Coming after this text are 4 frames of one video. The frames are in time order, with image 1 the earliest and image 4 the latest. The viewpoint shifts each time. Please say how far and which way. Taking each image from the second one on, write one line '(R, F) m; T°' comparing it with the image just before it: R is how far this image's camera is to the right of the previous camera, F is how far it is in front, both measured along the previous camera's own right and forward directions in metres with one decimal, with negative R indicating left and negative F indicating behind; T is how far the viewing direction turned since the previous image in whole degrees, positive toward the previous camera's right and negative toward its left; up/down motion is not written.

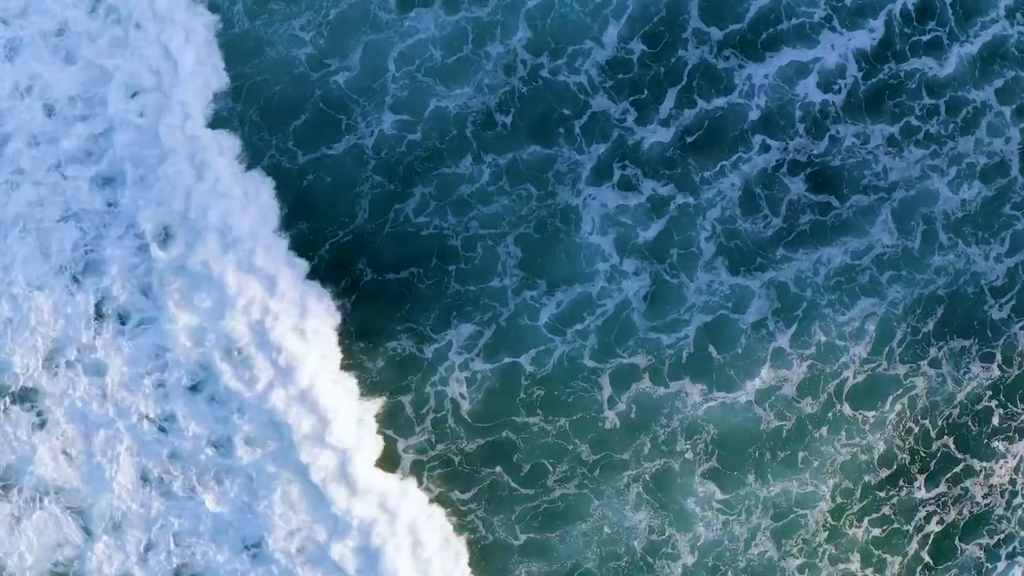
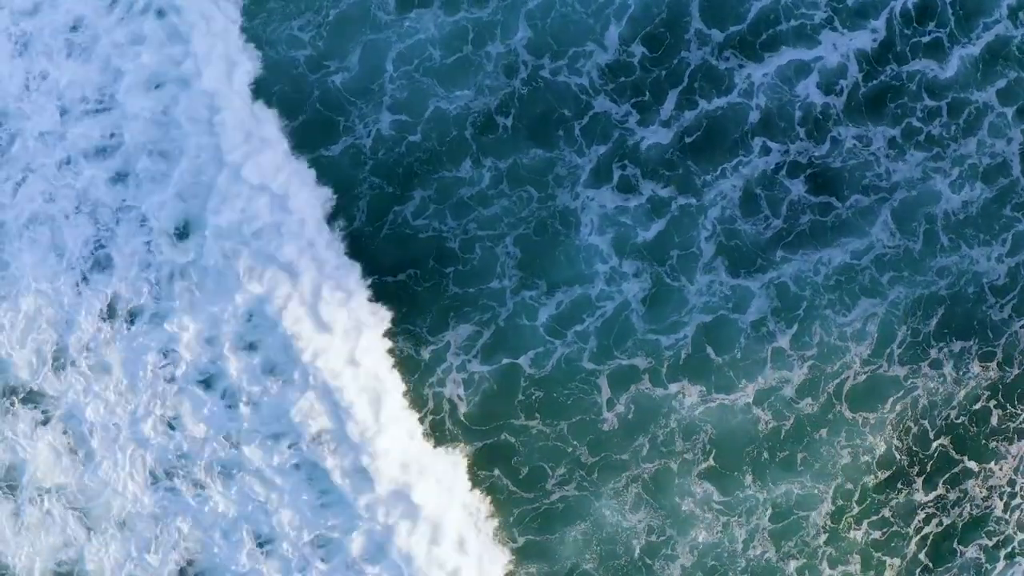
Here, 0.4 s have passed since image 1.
(0.0, 0.0) m; 0°
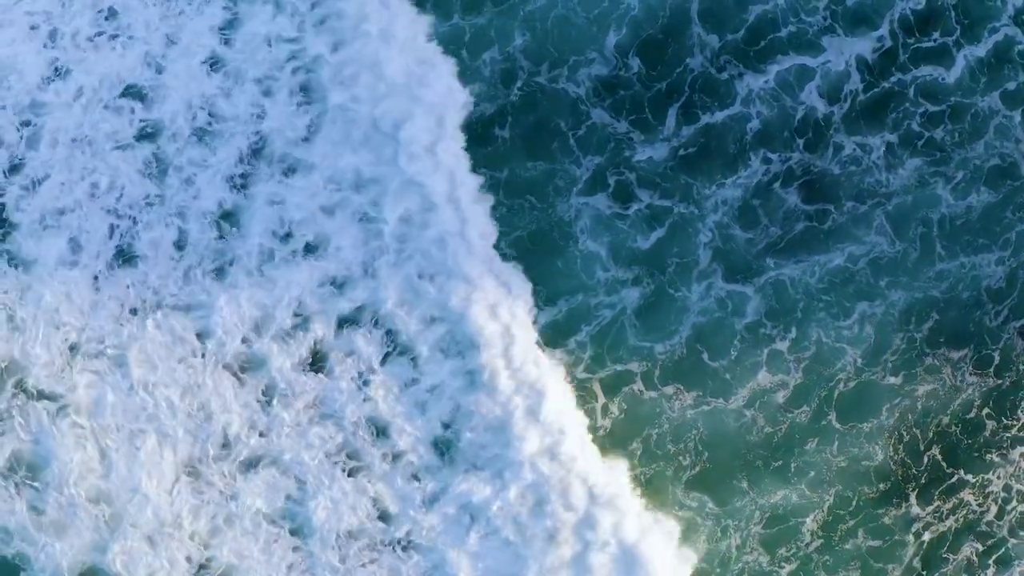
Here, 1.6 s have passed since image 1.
(+1.2, -0.1) m; -1°
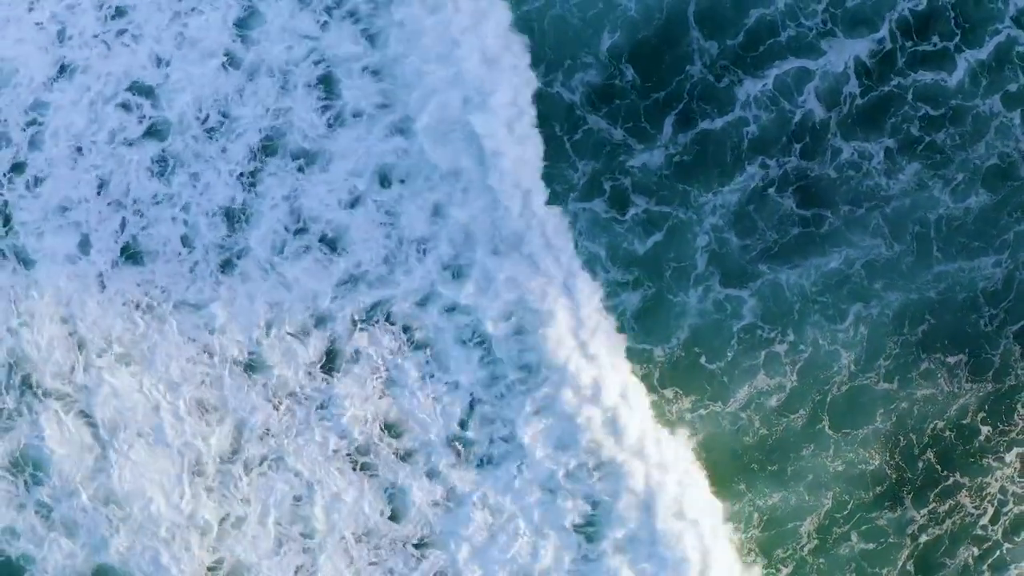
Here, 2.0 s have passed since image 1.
(+0.6, -0.3) m; -1°
